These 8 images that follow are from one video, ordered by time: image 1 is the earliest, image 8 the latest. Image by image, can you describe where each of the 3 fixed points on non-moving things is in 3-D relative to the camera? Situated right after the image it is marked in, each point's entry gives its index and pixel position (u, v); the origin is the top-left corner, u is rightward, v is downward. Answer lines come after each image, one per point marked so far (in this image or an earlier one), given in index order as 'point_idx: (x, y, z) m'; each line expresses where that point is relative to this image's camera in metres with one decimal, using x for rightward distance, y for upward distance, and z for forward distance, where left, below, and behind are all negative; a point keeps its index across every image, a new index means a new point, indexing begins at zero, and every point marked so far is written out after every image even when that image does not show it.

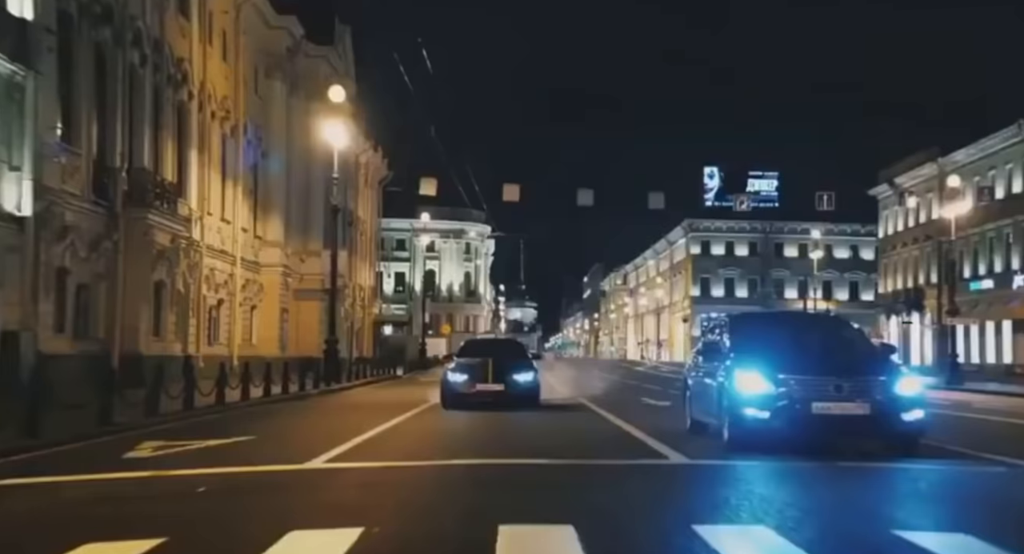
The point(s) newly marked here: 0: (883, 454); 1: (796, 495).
0: (+4.0, -1.8, +11.7) m
1: (+2.4, -1.8, +9.0) m
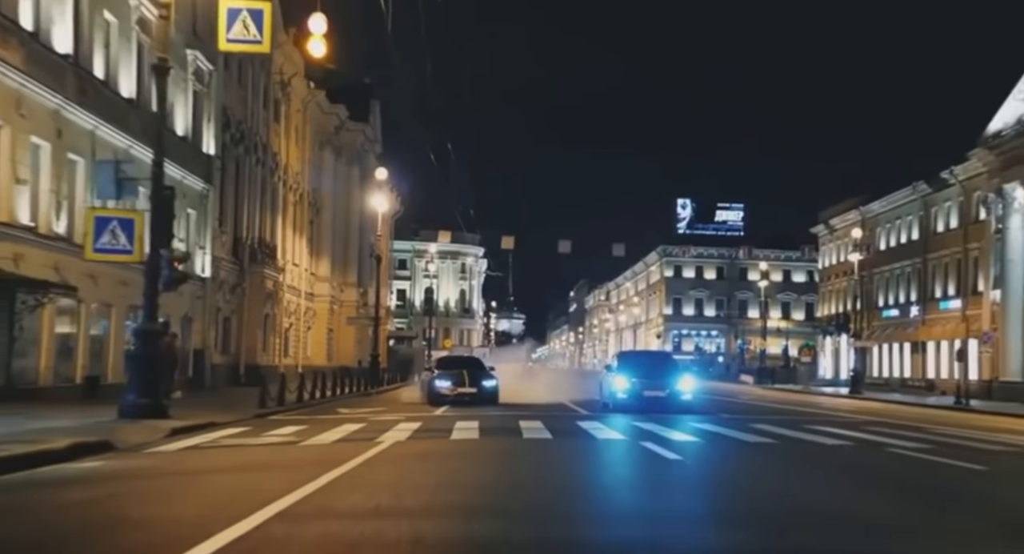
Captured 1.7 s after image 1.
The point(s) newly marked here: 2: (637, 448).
0: (+4.1, -3.3, +27.2) m
1: (+2.6, -3.3, +24.5) m
2: (+2.3, -3.1, +19.8) m
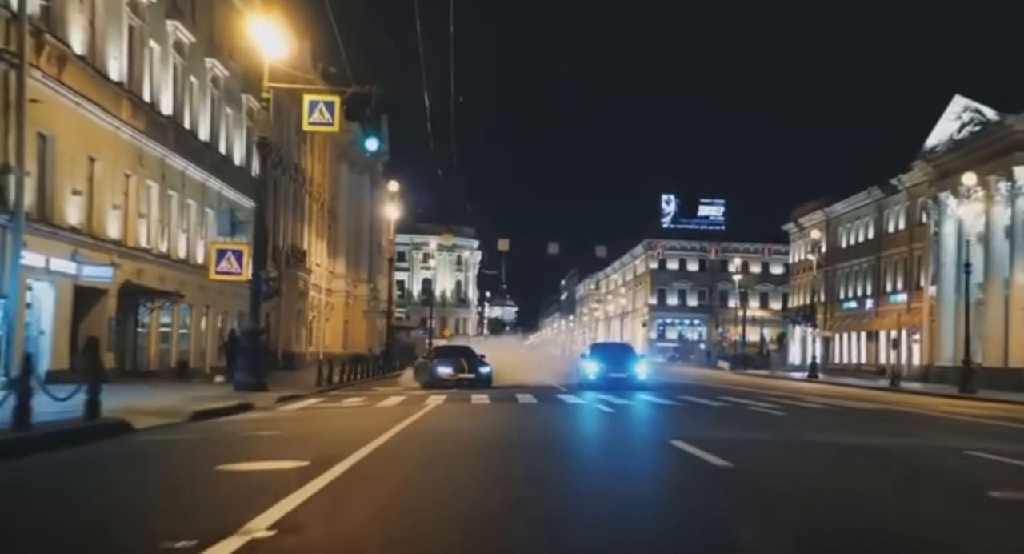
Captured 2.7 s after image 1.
0: (+4.1, -3.6, +35.9) m
1: (+2.5, -3.6, +33.1) m
2: (+2.3, -3.5, +28.5) m
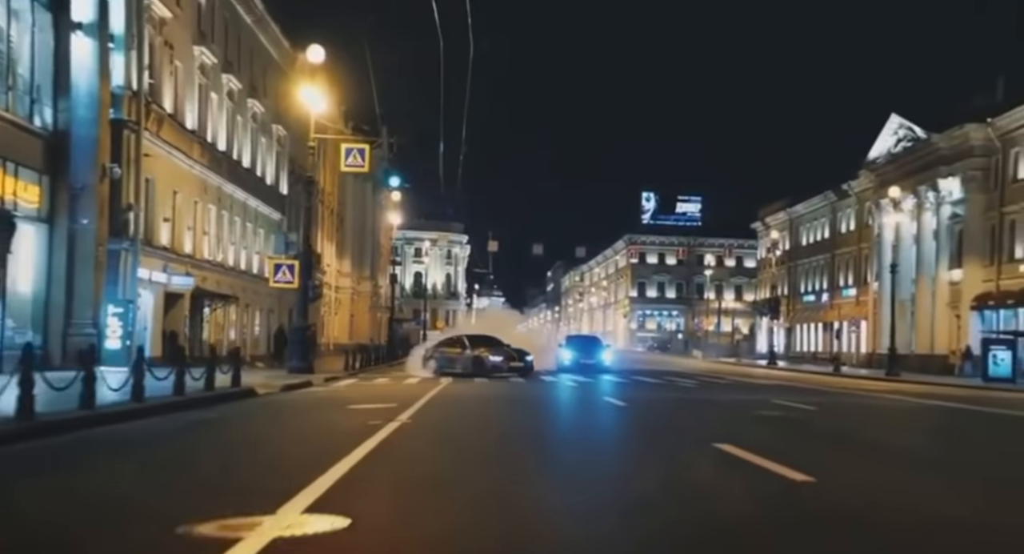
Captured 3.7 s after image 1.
0: (+3.7, -3.8, +44.4) m
1: (+2.2, -3.8, +41.6) m
2: (+2.0, -3.8, +37.0) m
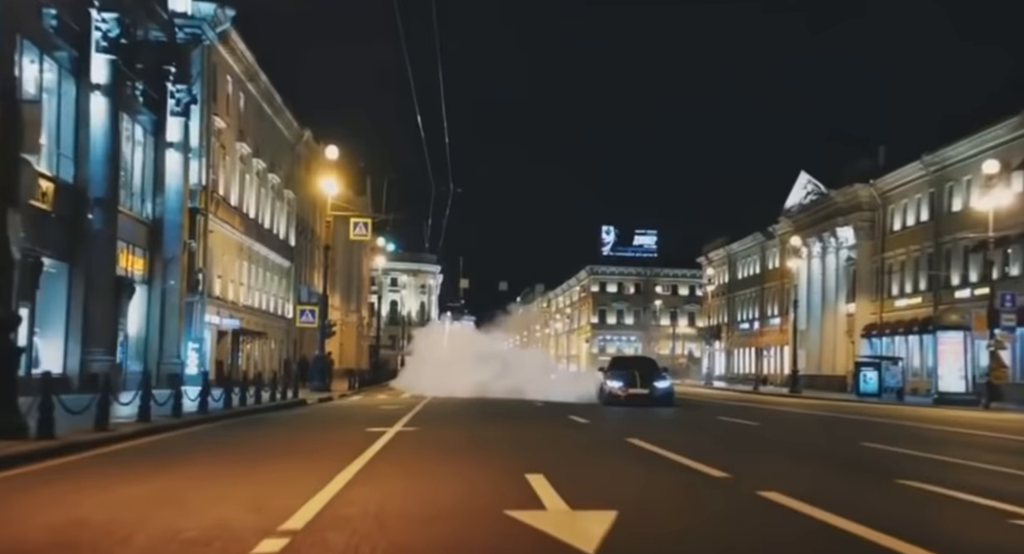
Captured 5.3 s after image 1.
0: (+2.0, -5.8, +56.9) m
1: (+0.6, -5.8, +54.1) m
2: (+0.5, -5.6, +49.5) m
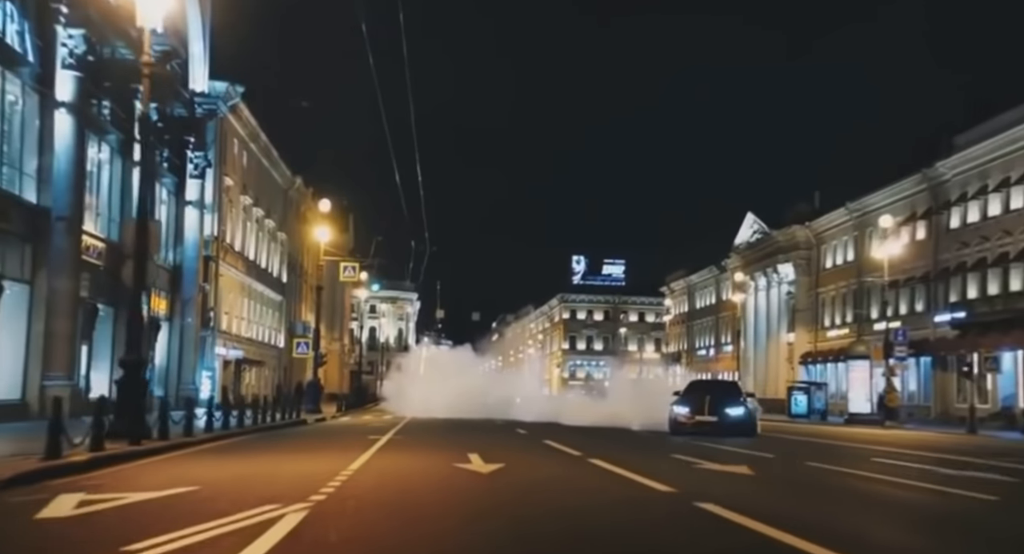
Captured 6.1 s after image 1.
0: (+0.2, -7.9, +64.6) m
1: (-1.2, -7.8, +61.7) m
2: (-1.2, -7.5, +57.1) m
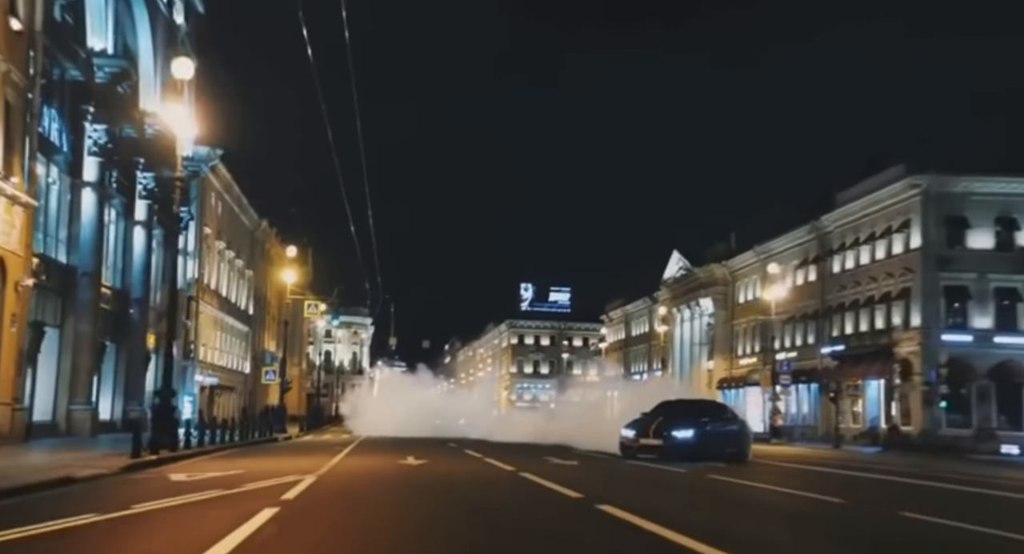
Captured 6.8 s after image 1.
0: (-3.6, -10.3, +73.0) m
1: (-4.8, -10.1, +70.0) m
2: (-4.6, -9.7, +65.4) m
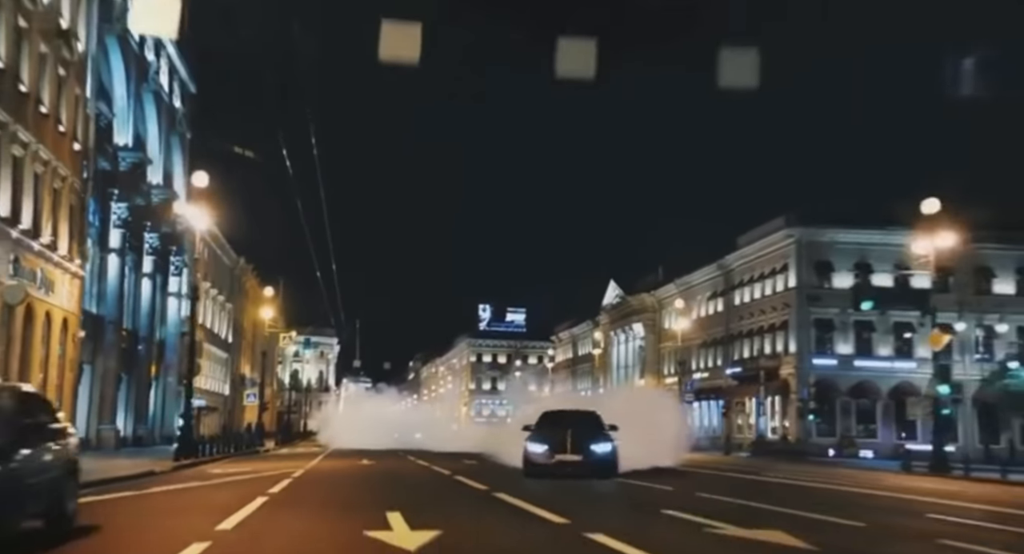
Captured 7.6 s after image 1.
0: (-7.5, -12.8, +83.8) m
1: (-8.7, -12.6, +80.9) m
2: (-8.3, -12.2, +76.2) m
